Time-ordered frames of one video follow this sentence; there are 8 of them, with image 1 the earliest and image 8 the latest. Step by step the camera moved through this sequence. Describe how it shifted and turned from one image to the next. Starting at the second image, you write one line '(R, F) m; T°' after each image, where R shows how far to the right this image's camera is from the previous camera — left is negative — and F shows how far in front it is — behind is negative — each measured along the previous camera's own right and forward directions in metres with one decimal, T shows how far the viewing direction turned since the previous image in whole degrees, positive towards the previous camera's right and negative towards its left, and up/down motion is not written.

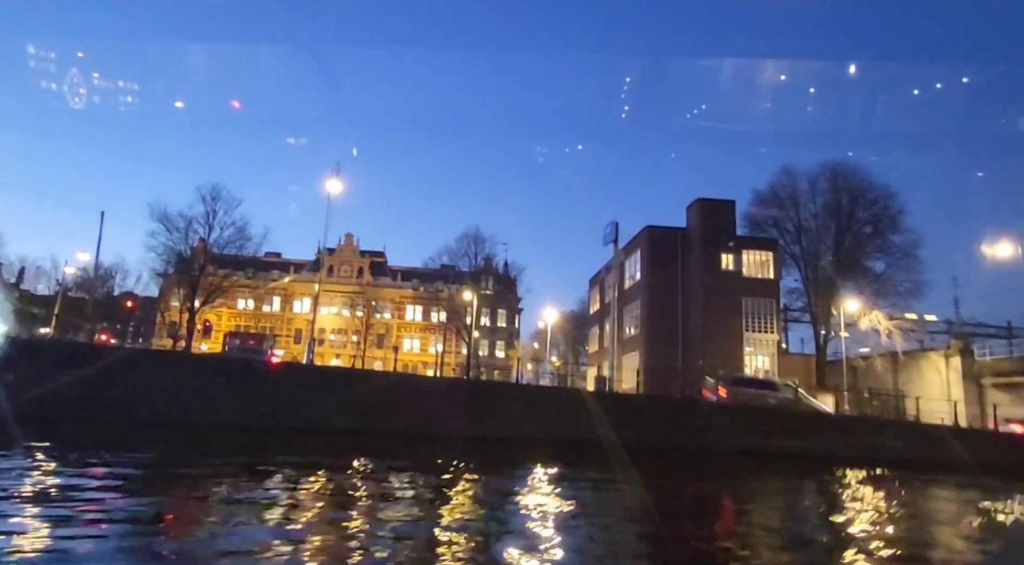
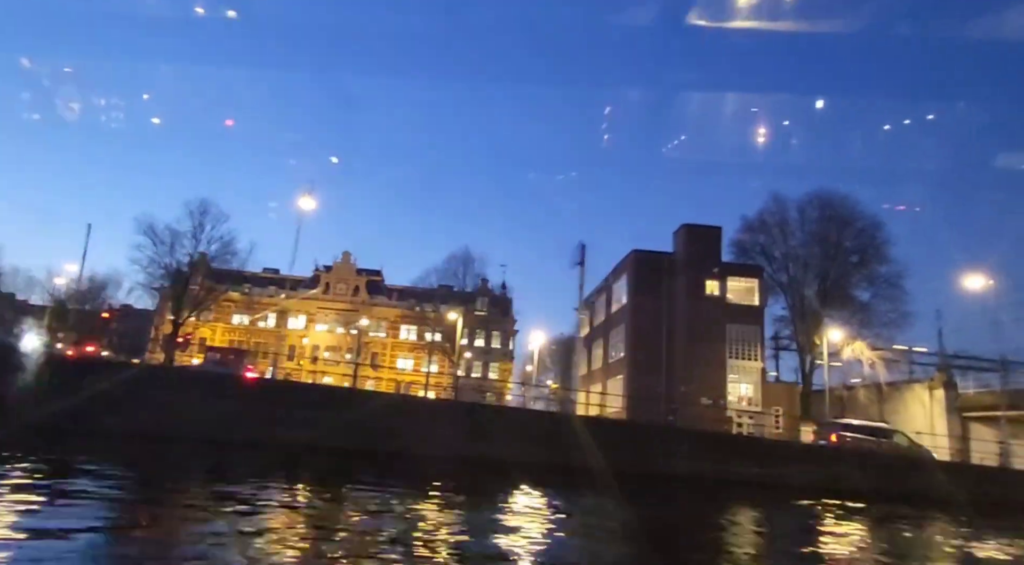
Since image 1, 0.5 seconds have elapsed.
(+0.5, 0.0) m; 0°
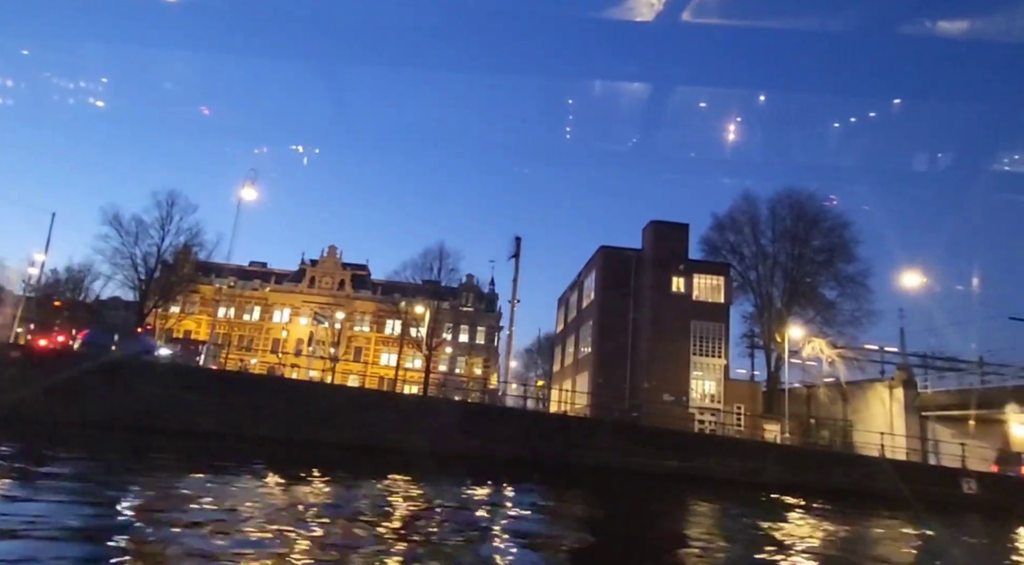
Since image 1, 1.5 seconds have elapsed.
(+0.8, -0.1) m; 0°
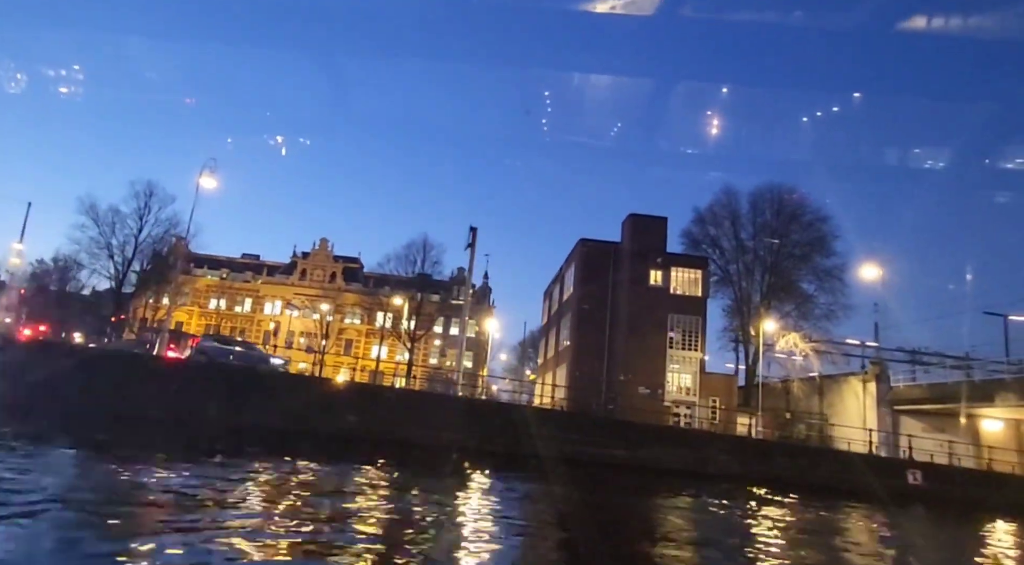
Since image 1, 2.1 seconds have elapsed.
(+0.6, 0.0) m; 0°
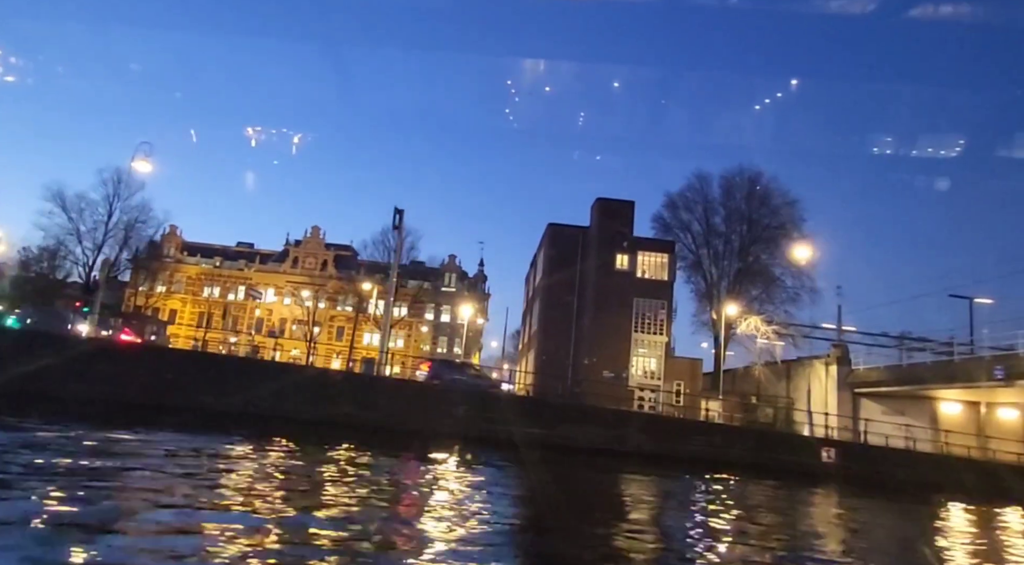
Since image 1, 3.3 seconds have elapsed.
(+1.0, 0.0) m; -1°
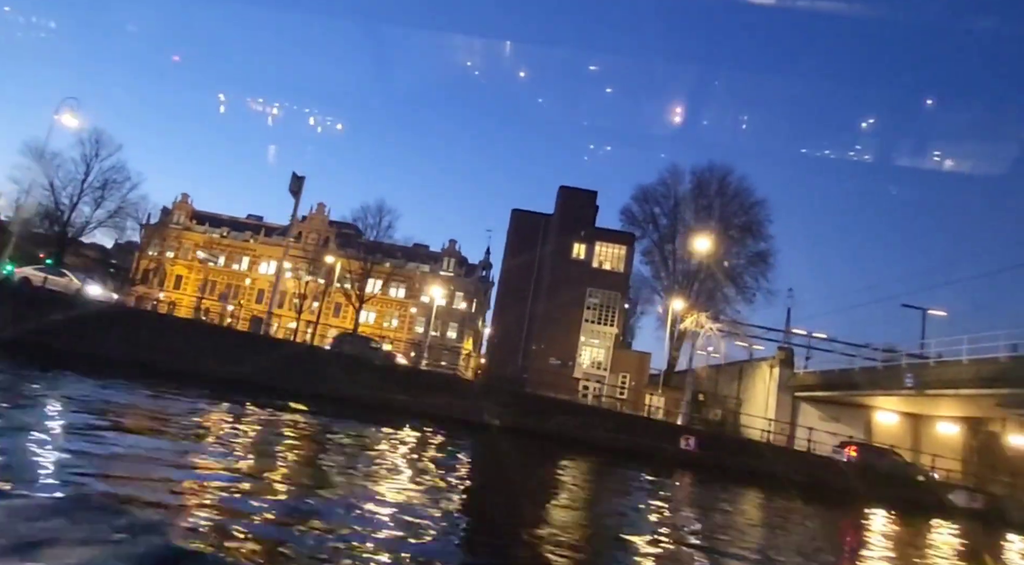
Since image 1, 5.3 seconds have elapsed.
(+1.8, -0.1) m; -3°
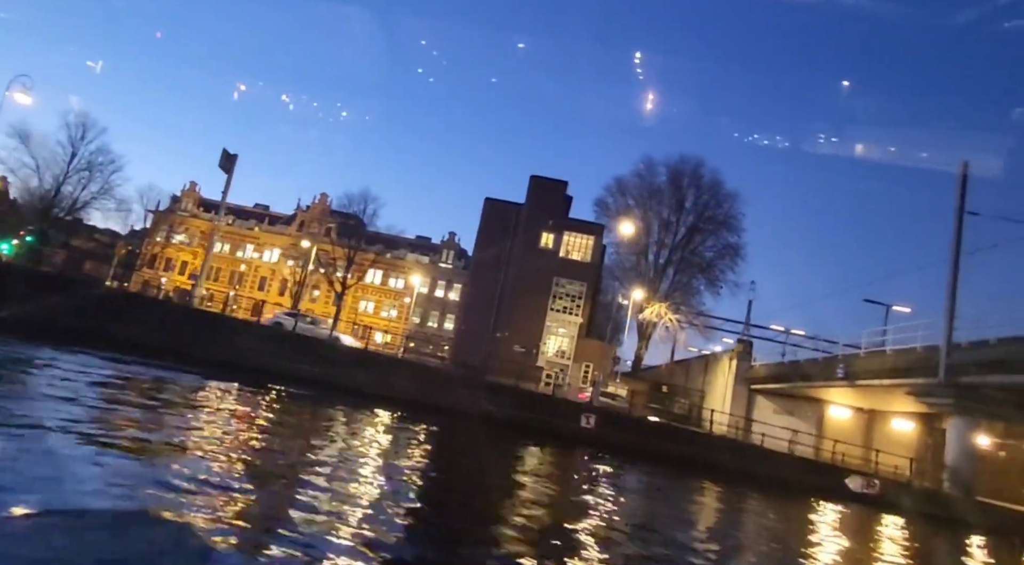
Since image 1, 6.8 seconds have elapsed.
(+1.3, -0.1) m; -2°
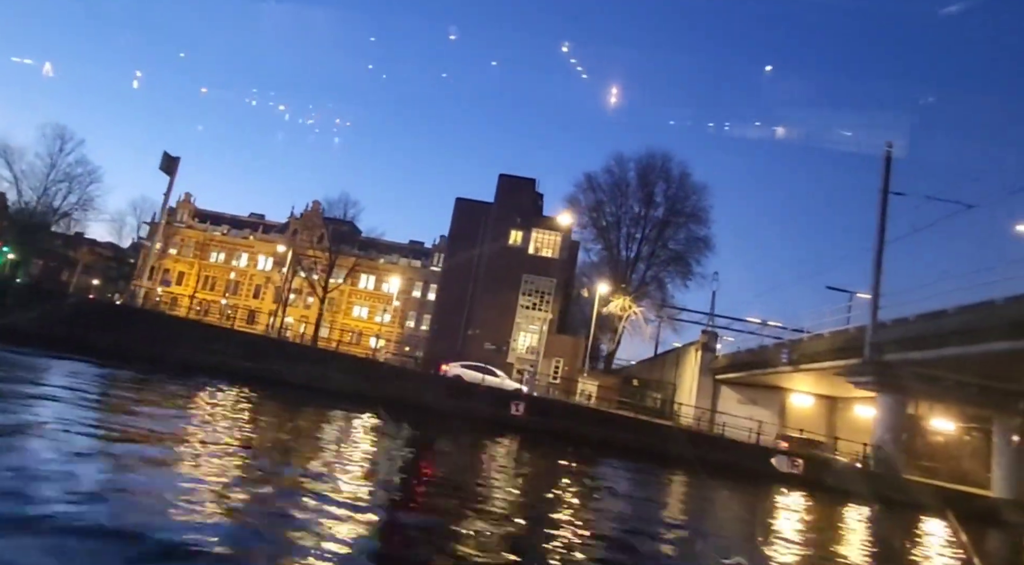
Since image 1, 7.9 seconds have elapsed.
(+0.9, -0.1) m; -1°
